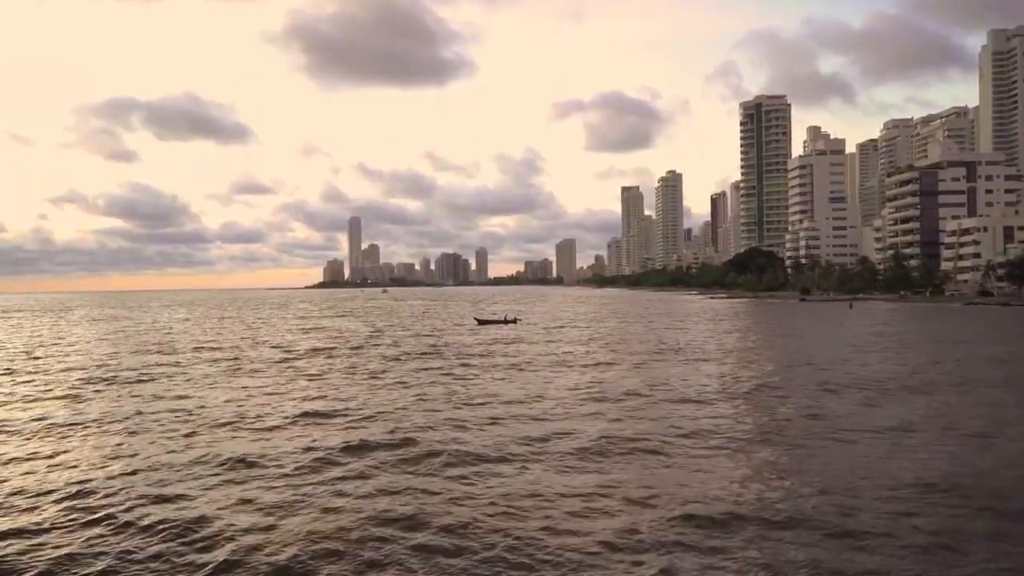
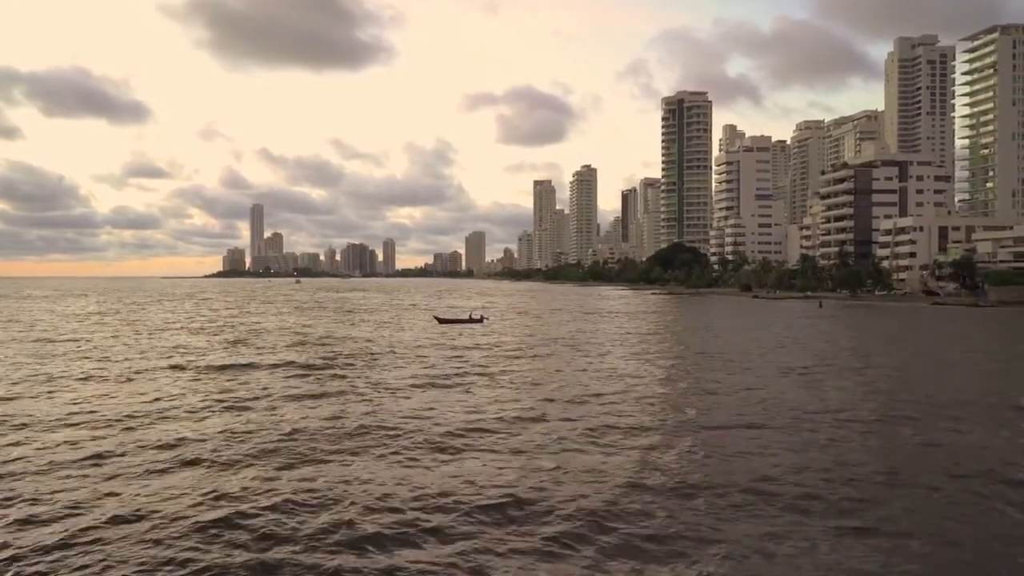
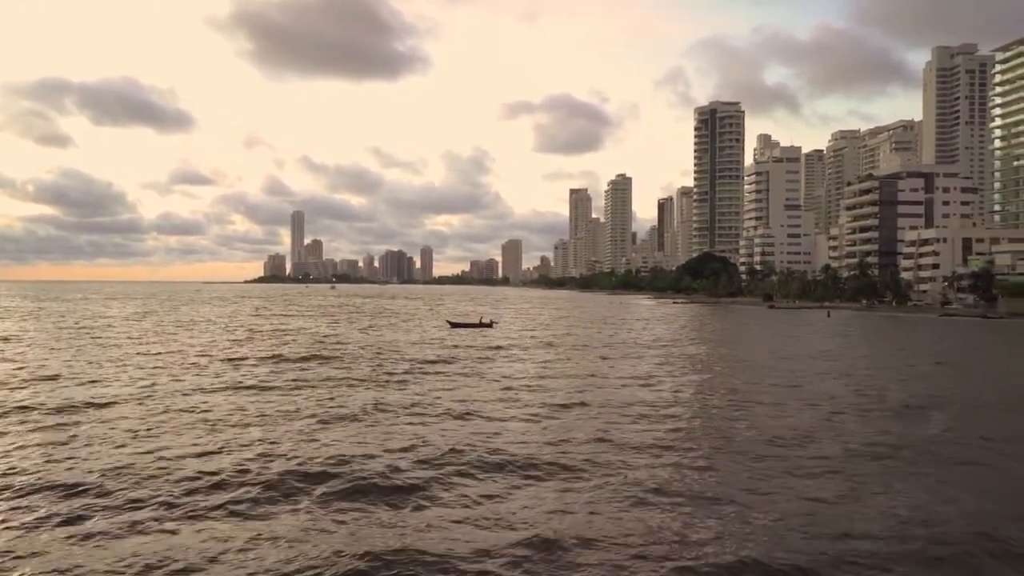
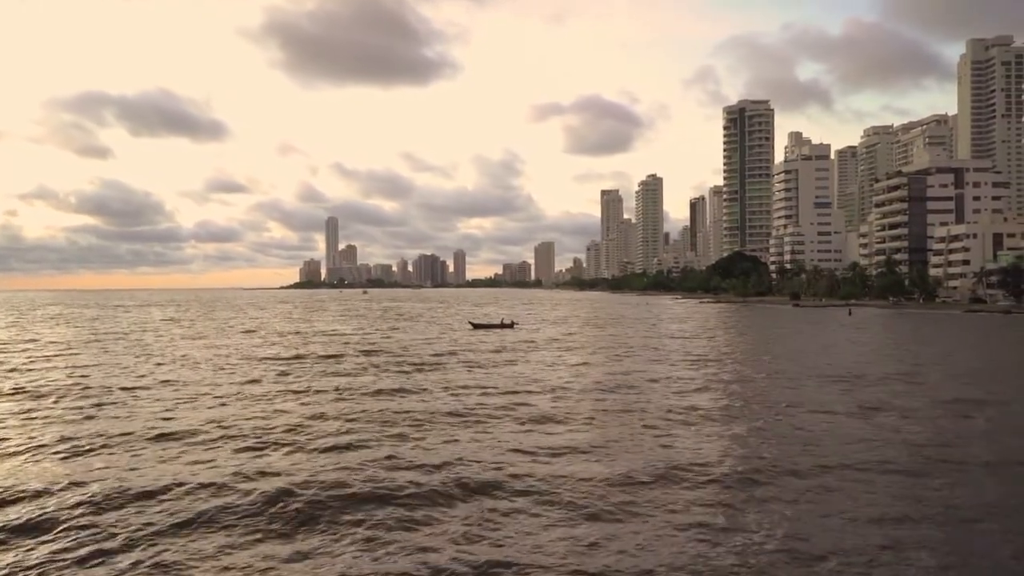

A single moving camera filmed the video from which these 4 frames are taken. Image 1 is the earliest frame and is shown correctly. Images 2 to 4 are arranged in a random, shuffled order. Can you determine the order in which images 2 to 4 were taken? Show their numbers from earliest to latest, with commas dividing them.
4, 3, 2
